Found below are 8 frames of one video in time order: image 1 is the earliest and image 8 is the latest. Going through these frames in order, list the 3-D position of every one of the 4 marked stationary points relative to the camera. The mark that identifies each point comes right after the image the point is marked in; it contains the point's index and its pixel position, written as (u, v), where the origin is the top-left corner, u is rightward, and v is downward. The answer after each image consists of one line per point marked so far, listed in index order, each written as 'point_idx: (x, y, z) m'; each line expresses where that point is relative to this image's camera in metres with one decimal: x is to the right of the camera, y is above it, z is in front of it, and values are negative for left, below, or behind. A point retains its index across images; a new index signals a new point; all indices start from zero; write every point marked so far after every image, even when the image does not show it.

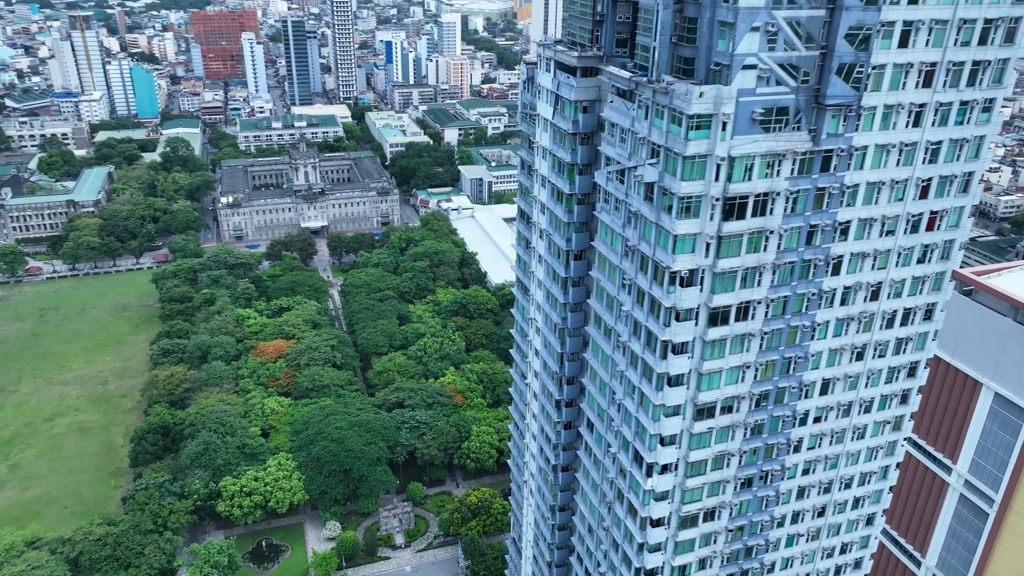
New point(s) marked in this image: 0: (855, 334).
0: (+8.8, -1.2, +19.4) m
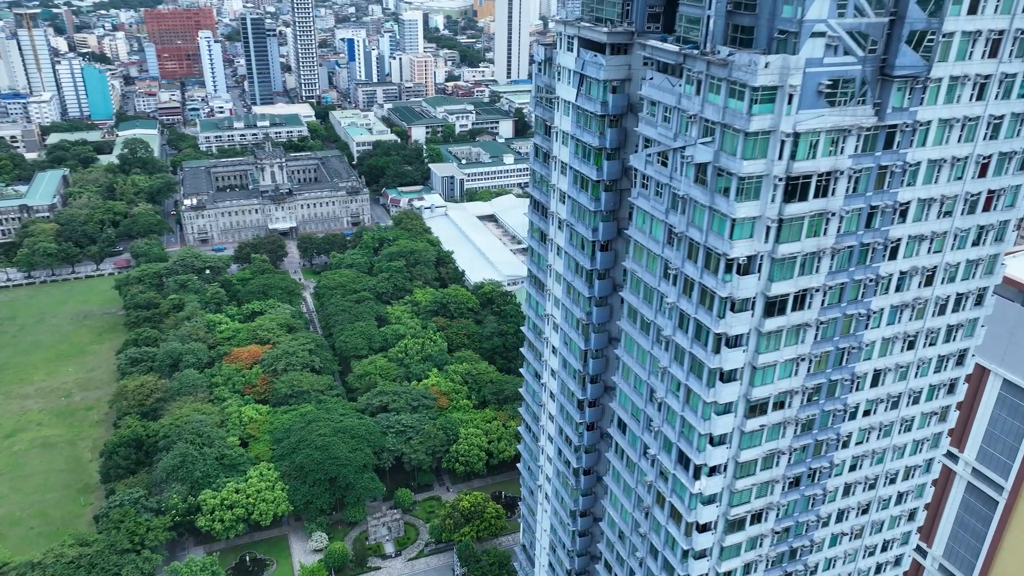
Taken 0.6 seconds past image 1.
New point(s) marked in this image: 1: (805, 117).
0: (+9.7, -0.8, +18.4) m
1: (+5.7, +3.3, +14.7) m
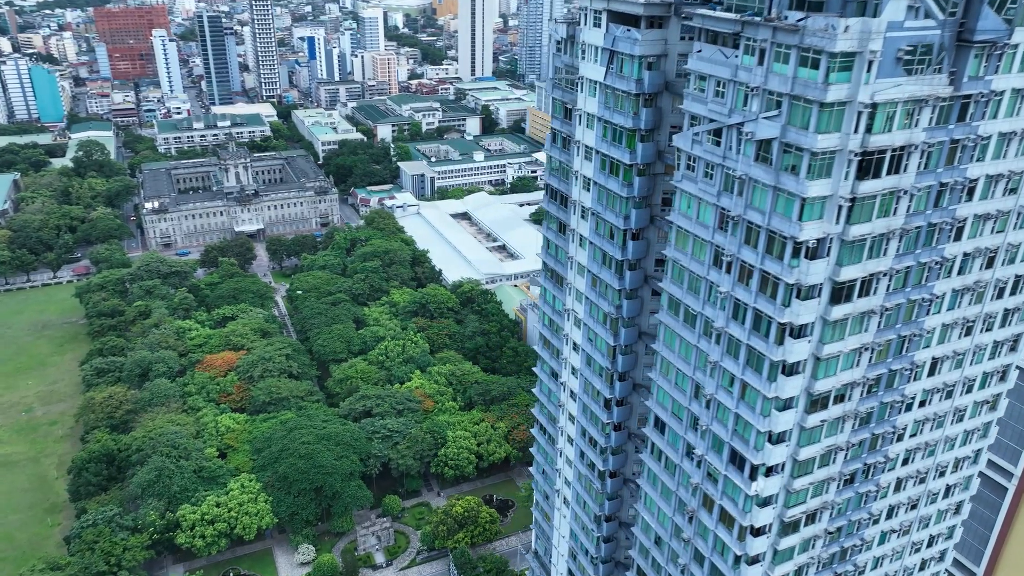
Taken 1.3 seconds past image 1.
0: (+10.6, -0.4, +17.5) m
1: (+6.7, +3.7, +13.6) m
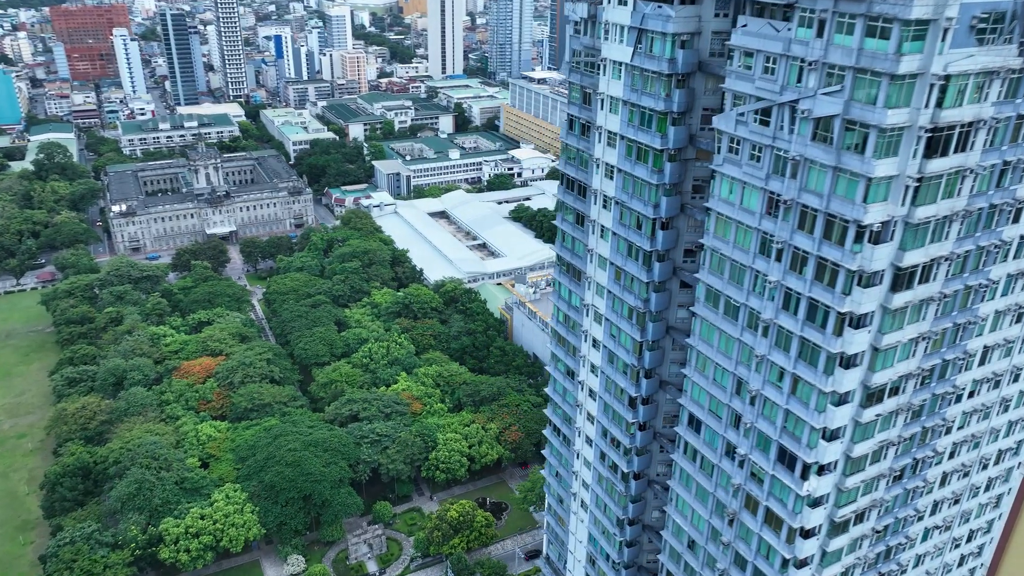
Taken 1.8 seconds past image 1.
0: (+11.3, -0.1, +16.8) m
1: (+7.5, +3.9, +12.7) m
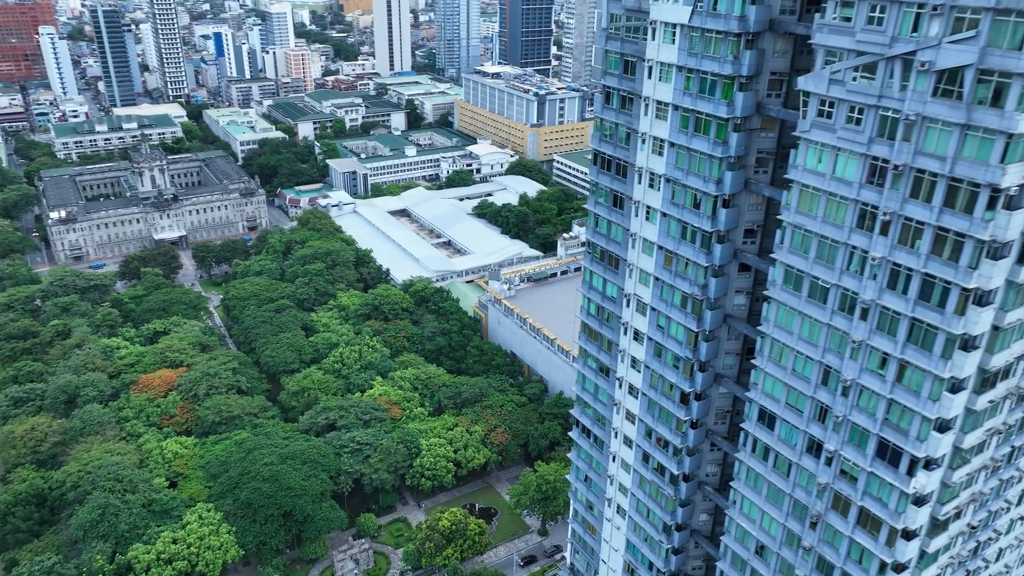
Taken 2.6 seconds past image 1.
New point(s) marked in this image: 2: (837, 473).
0: (+12.6, +0.5, +15.6) m
1: (+9.0, +4.4, +11.3) m
2: (+6.9, -3.9, +16.1) m
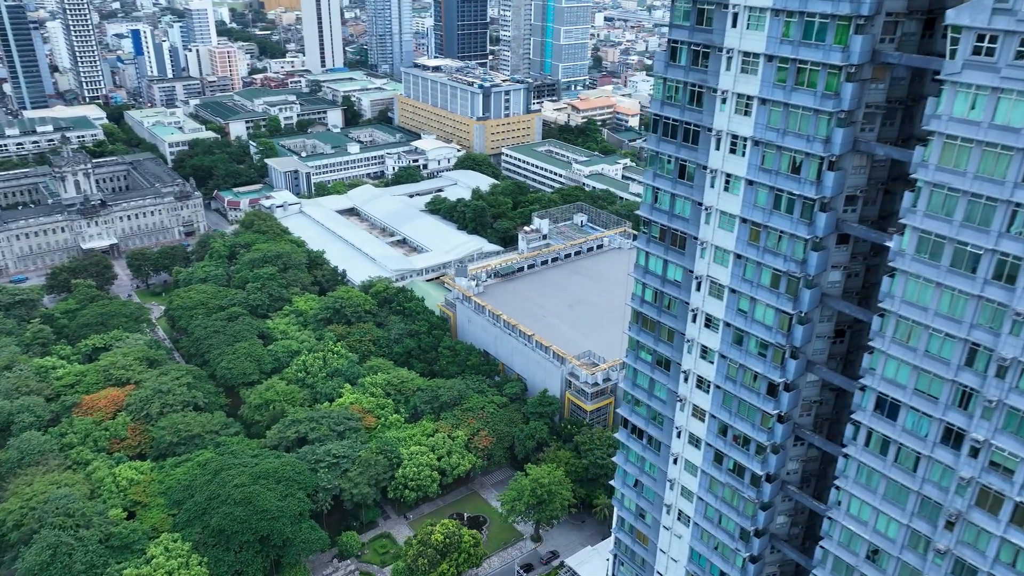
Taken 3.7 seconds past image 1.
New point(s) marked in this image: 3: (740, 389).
0: (+14.4, +1.4, +14.2) m
1: (+11.0, +5.1, +9.5) m
2: (+8.9, -3.3, +14.2) m
3: (+5.6, -2.6, +18.5) m
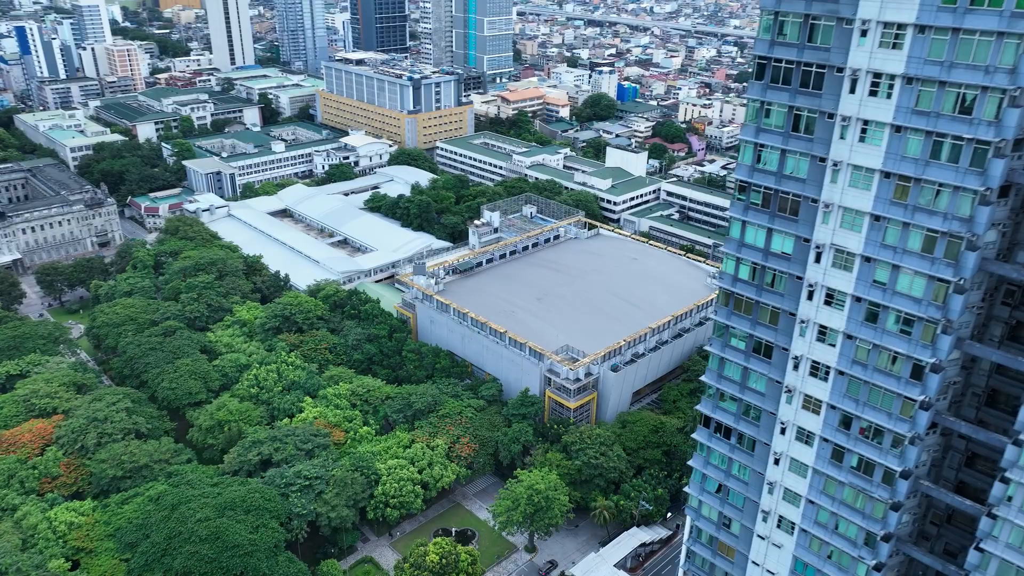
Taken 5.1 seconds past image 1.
0: (+16.6, +2.5, +12.6) m
1: (+13.6, +6.1, +7.6) m
2: (+11.4, -2.5, +12.0) m
3: (+7.7, -1.9, +15.9) m
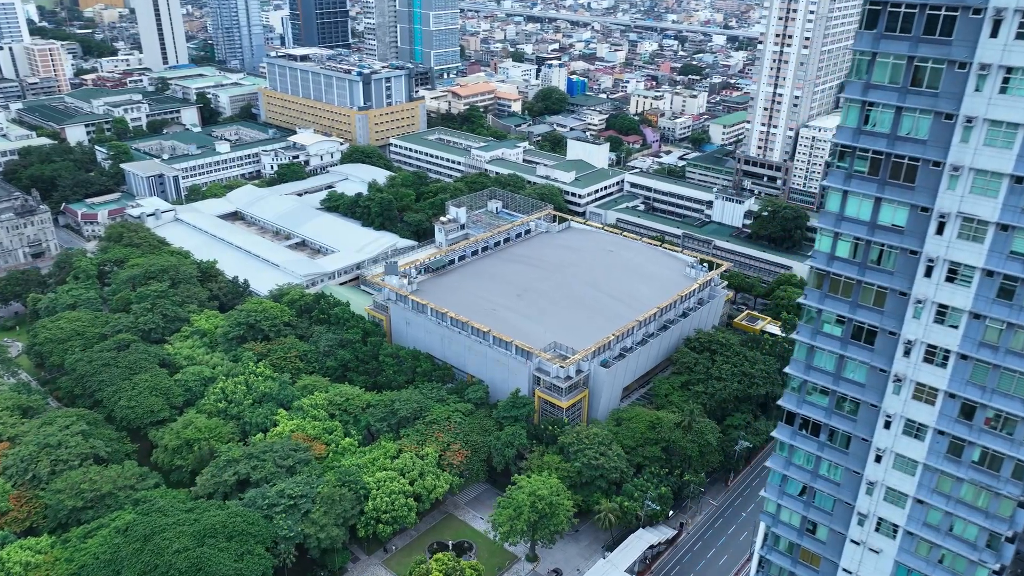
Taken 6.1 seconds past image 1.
0: (+18.4, +3.4, +11.5) m
1: (+15.6, +6.8, +6.3) m
2: (+13.4, -1.8, +10.6) m
3: (+9.3, -1.4, +14.2) m
